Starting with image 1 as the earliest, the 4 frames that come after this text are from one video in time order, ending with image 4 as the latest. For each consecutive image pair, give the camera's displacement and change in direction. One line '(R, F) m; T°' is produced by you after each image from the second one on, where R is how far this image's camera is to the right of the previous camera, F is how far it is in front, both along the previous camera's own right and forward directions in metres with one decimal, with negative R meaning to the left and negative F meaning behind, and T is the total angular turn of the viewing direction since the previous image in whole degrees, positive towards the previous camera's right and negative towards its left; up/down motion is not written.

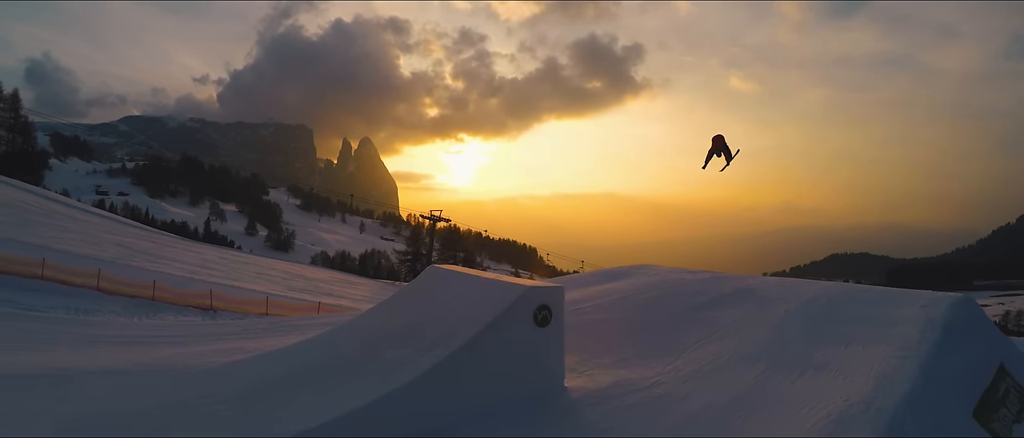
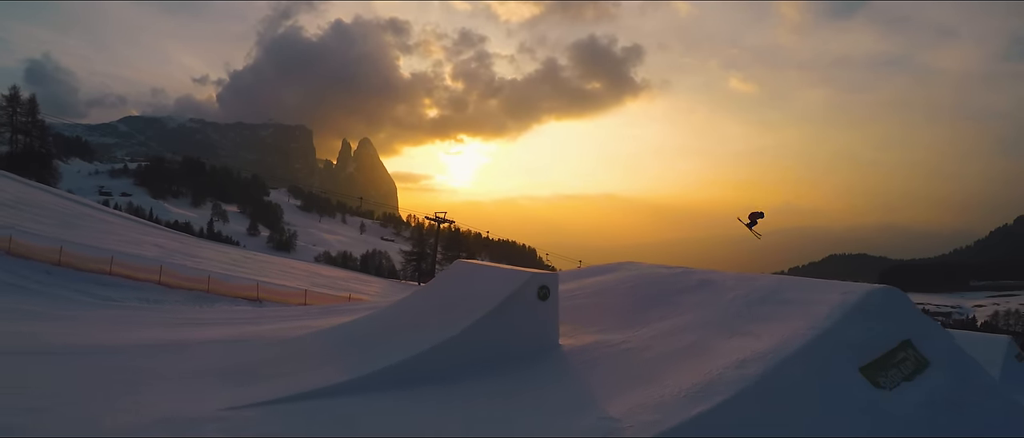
(-0.1, -0.3) m; 0°
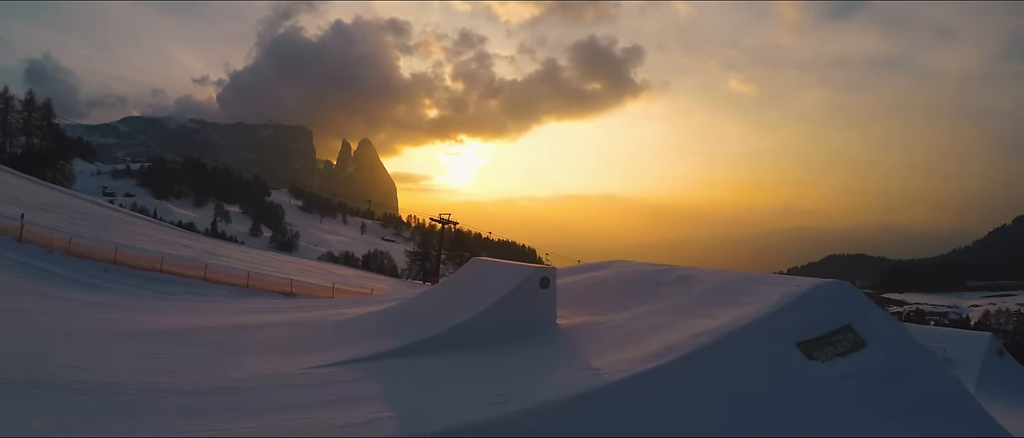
(-0.1, -0.3) m; 0°
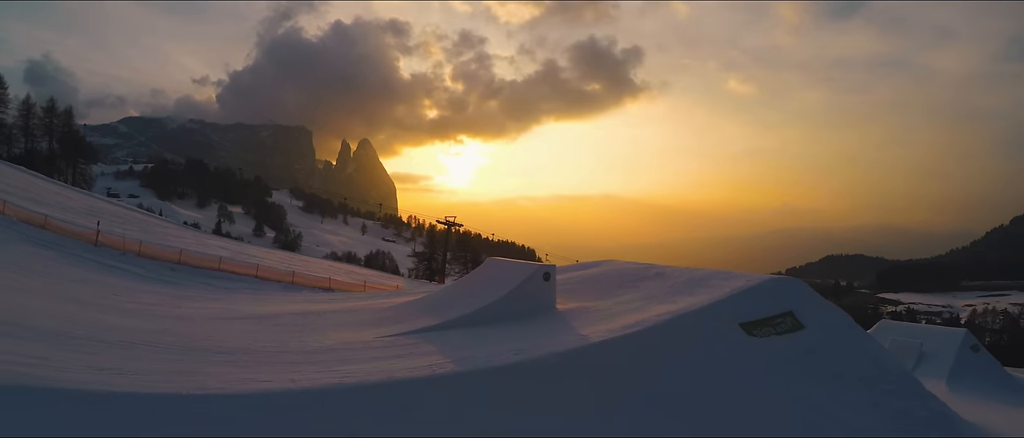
(-0.1, -0.5) m; 0°
